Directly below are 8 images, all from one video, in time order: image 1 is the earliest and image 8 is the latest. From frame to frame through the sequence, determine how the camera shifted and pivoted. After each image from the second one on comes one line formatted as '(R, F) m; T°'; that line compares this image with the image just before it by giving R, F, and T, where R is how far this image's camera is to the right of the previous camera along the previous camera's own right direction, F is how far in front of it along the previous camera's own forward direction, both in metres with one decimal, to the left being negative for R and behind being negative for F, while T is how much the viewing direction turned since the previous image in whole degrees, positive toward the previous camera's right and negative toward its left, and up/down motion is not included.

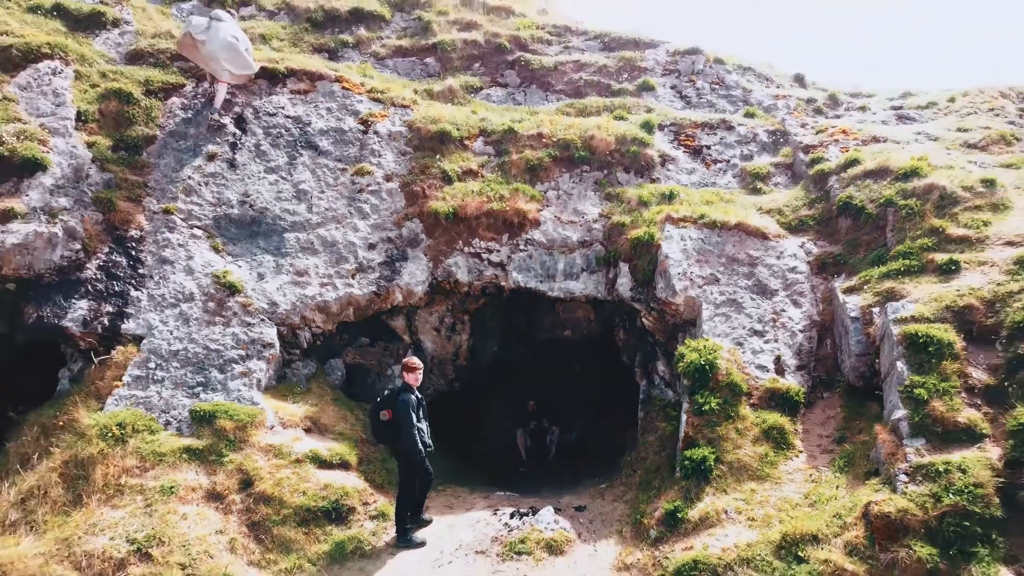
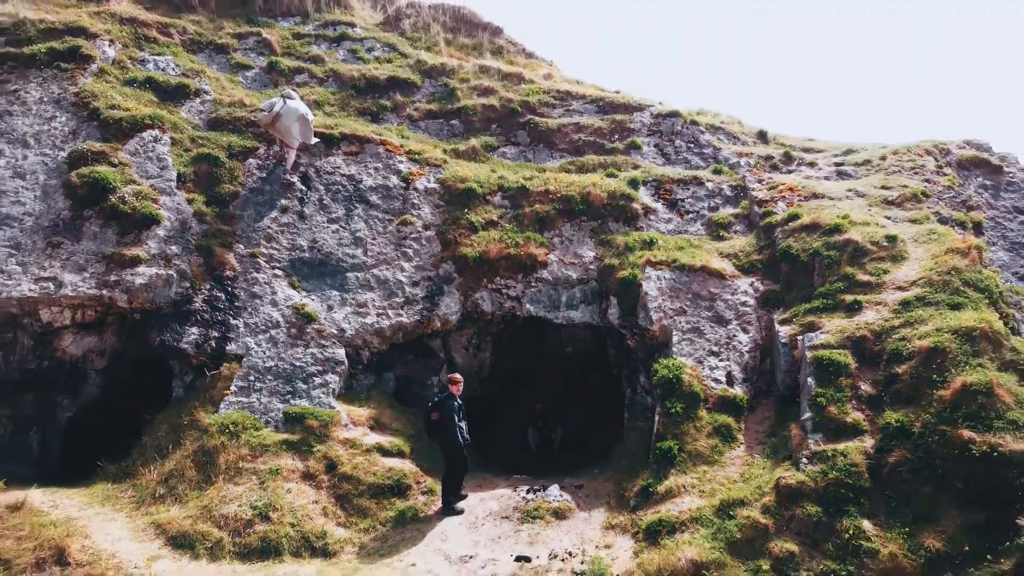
(-0.1, -1.1) m; 0°
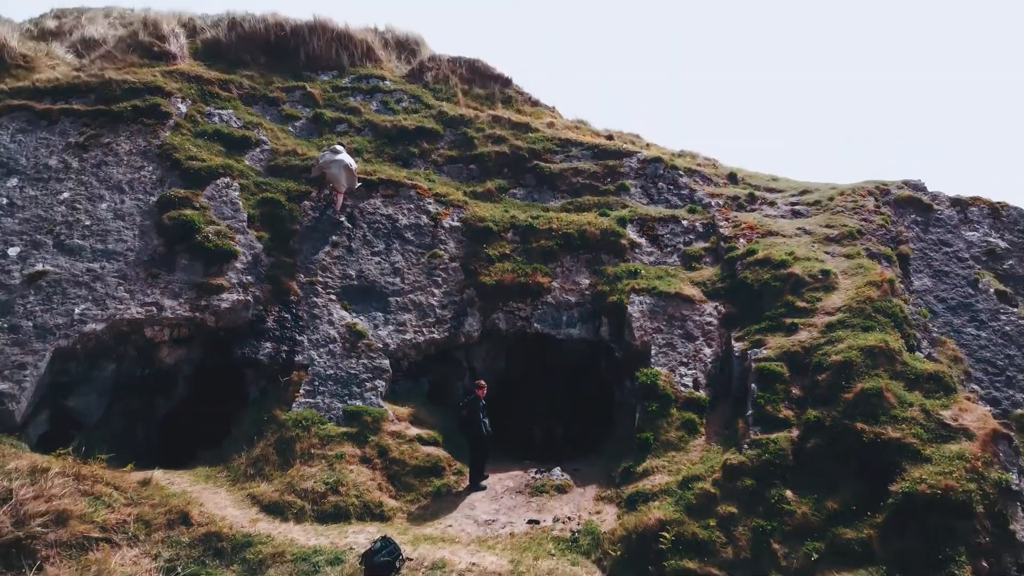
(-0.1, -1.2) m; 0°
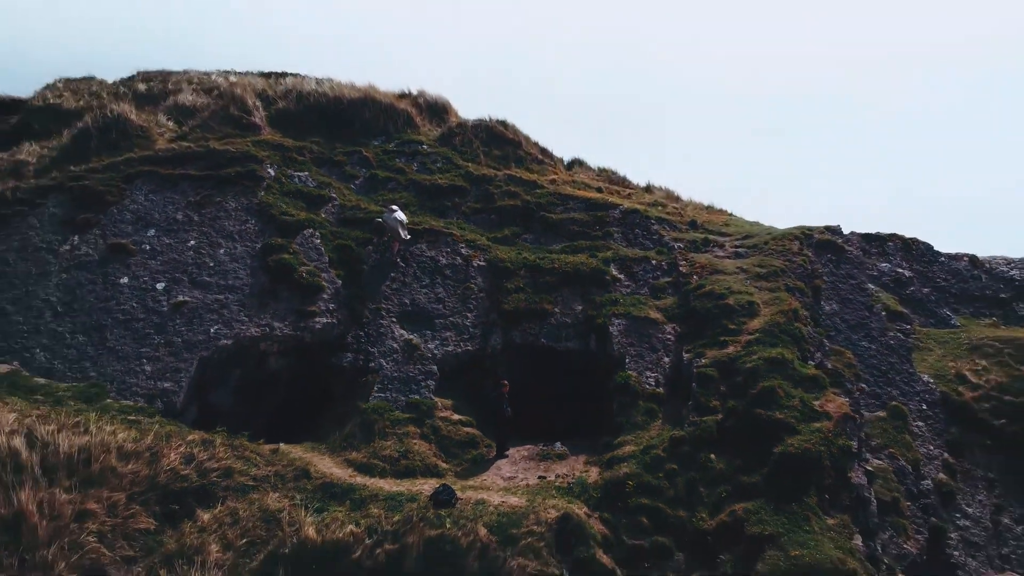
(-0.1, -2.3) m; 0°
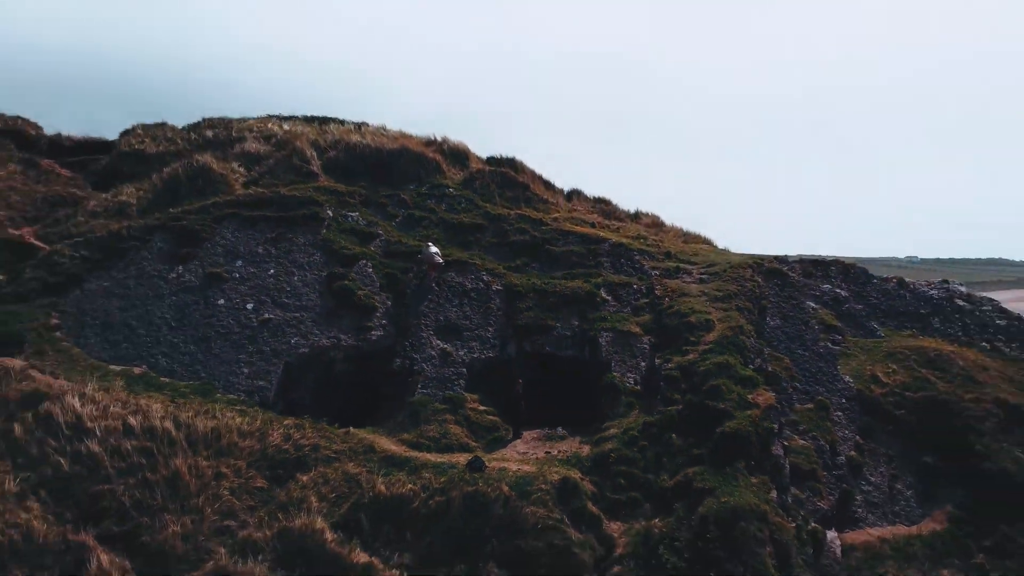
(-0.1, -2.4) m; 0°
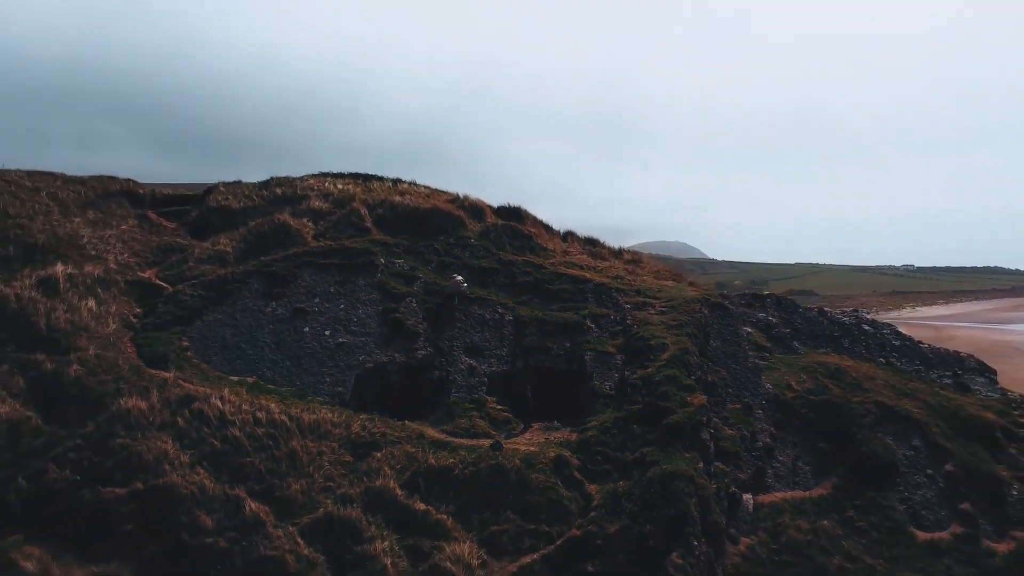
(-0.1, -3.9) m; 0°
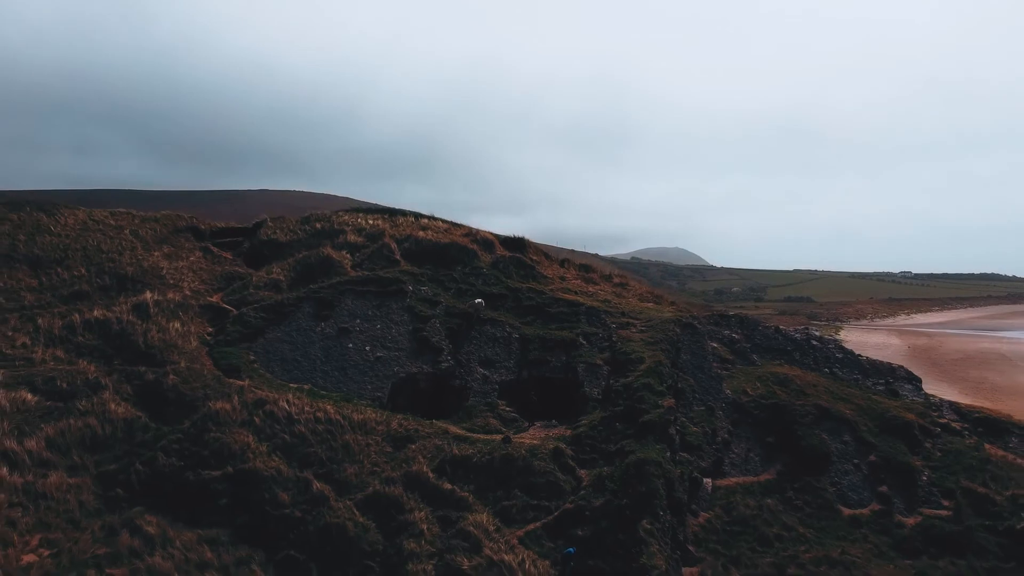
(-0.1, -3.3) m; 0°
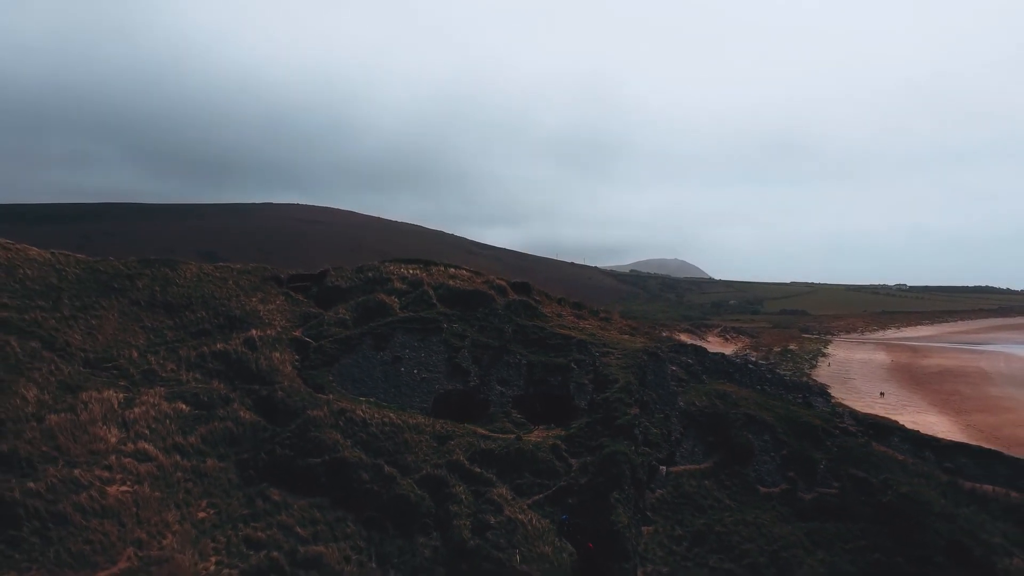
(-0.2, -6.5) m; 0°
